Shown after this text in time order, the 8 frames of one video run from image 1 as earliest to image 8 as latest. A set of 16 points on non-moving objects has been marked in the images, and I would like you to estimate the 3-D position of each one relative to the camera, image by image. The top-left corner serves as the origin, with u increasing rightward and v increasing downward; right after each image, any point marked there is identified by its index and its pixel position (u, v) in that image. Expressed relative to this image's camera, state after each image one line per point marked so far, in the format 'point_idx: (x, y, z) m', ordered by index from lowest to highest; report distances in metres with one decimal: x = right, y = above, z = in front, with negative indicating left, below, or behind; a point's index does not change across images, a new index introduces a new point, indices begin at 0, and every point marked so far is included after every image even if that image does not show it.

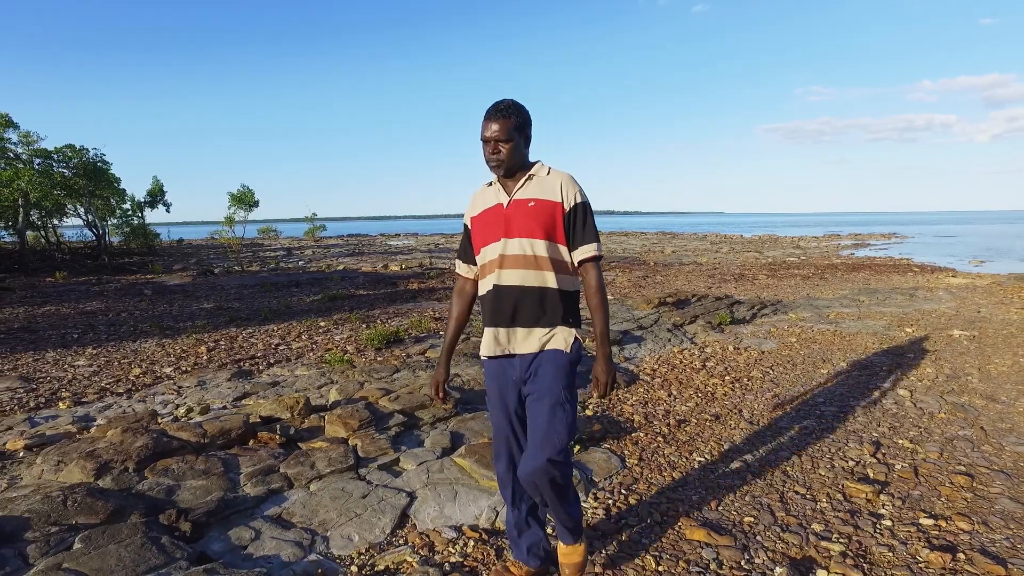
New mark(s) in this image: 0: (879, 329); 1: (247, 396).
0: (+6.1, -0.7, +10.4) m
1: (-2.6, -1.0, +6.1) m
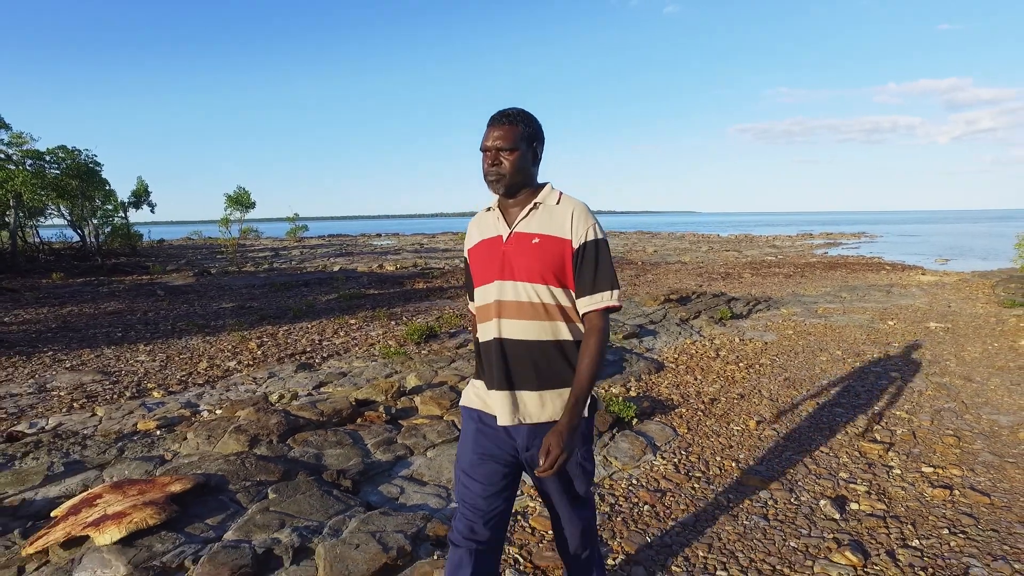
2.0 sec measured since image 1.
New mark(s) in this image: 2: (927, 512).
0: (+6.5, -0.6, +11.5) m
1: (-2.0, -1.0, +6.9) m
2: (+2.6, -1.4, +4.0) m
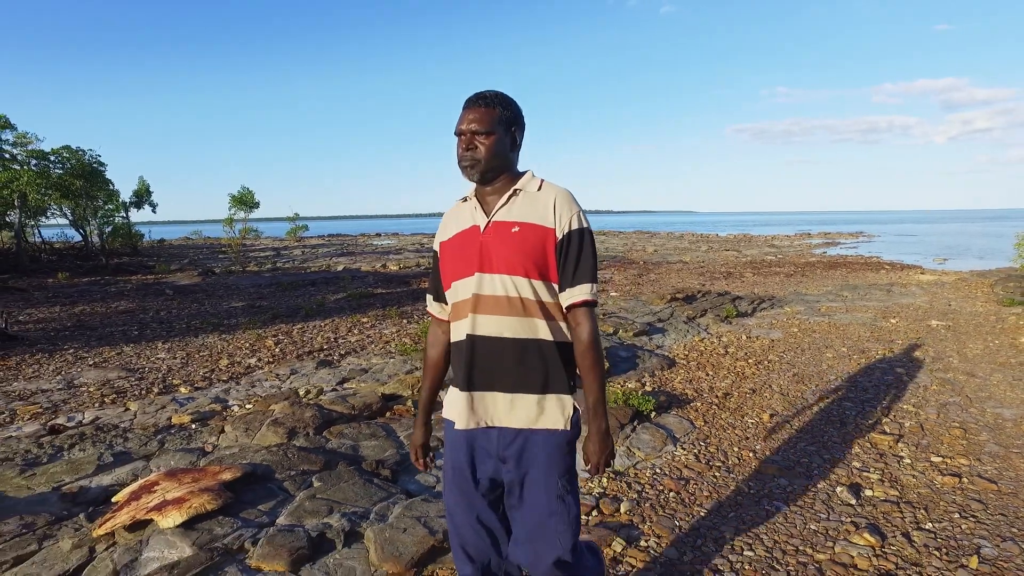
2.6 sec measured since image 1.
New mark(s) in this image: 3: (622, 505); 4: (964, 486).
0: (+6.7, -0.6, +11.7) m
1: (-1.8, -1.0, +7.1) m
2: (+2.8, -1.4, +4.2) m
3: (+0.7, -1.4, +4.0) m
4: (+3.1, -1.4, +4.3) m
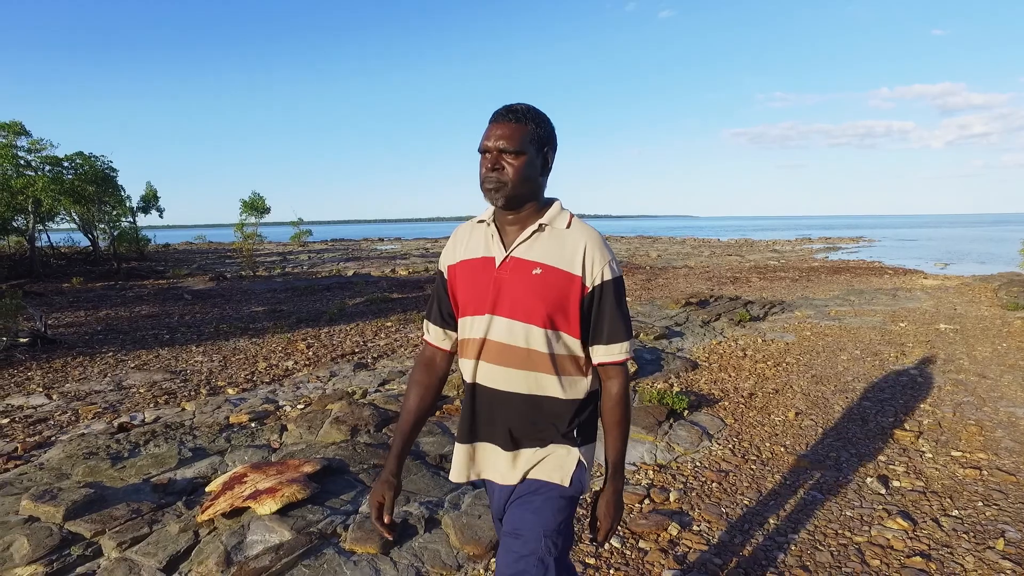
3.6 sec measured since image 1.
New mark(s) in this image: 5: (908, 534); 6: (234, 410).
0: (+7.0, -0.7, +12.1) m
1: (-1.5, -1.1, +7.4) m
2: (+3.2, -1.4, +4.5) m
3: (+1.1, -1.4, +4.4) m
4: (+3.5, -1.4, +4.7) m
5: (+2.4, -1.5, +3.8) m
6: (-2.8, -1.2, +6.4) m
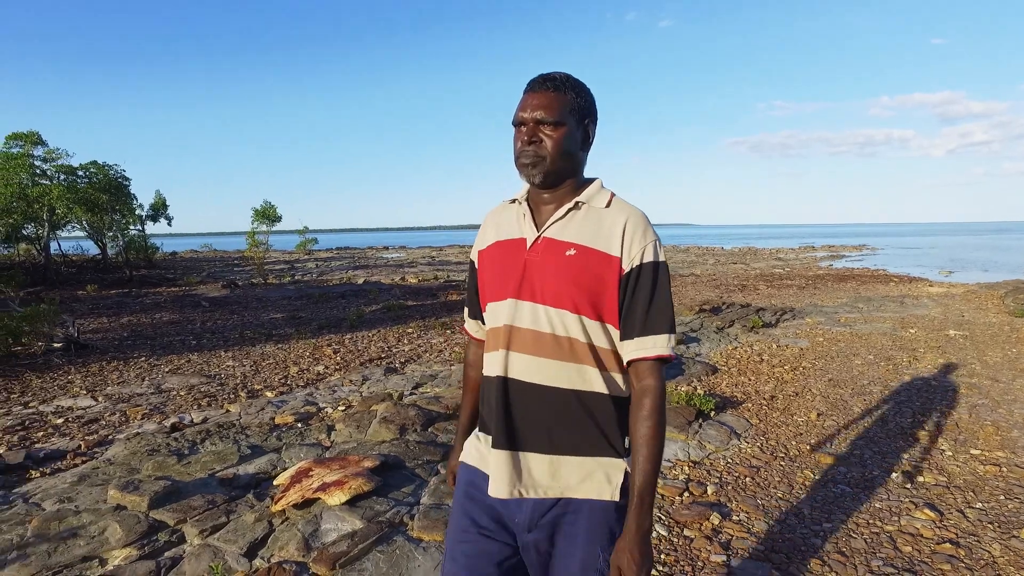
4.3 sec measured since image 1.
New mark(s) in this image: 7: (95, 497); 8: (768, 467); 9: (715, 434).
0: (+7.4, -0.8, +12.3) m
1: (-1.1, -1.2, +7.7) m
2: (+3.6, -1.5, +4.8) m
3: (+1.5, -1.5, +4.6) m
4: (+3.9, -1.5, +4.9) m
5: (+2.8, -1.5, +4.1) m
6: (-2.5, -1.3, +6.7) m
7: (-2.7, -1.4, +4.2) m
8: (+2.1, -1.4, +5.1) m
9: (+1.9, -1.3, +5.8) m
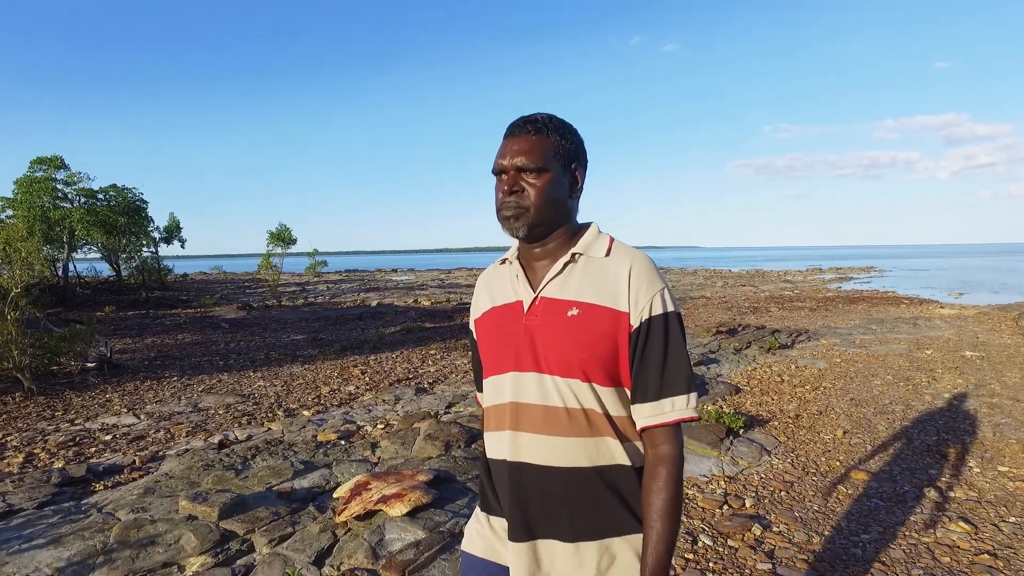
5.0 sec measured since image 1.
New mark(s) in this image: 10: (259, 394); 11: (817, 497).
0: (+7.8, -1.3, +12.5) m
1: (-0.7, -1.4, +7.9) m
2: (+3.9, -1.6, +4.9) m
3: (+1.8, -1.6, +4.8) m
4: (+4.2, -1.6, +5.1) m
5: (+3.1, -1.7, +4.2) m
6: (-2.1, -1.5, +6.9) m
7: (-2.4, -1.5, +4.4) m
8: (+2.4, -1.6, +5.3) m
9: (+2.2, -1.5, +6.0) m
10: (-3.7, -1.6, +9.2) m
11: (+2.4, -1.6, +4.9) m
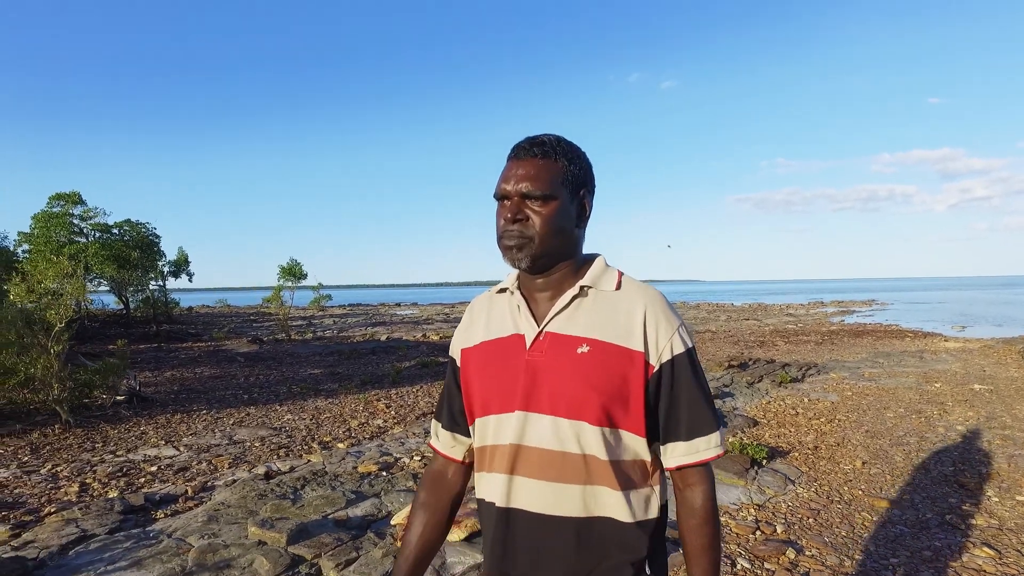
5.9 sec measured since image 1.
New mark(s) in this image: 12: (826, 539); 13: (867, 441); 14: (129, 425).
0: (+8.2, -2.0, +12.8) m
1: (-0.4, -1.9, +8.2) m
2: (+4.3, -2.0, +5.2) m
3: (+2.2, -1.9, +5.1) m
4: (+4.6, -1.9, +5.4) m
5: (+3.4, -1.9, +4.5) m
6: (-1.8, -2.0, +7.2) m
7: (-2.1, -1.8, +4.7) m
8: (+2.8, -2.0, +5.5) m
9: (+2.6, -1.9, +6.2) m
10: (-3.4, -2.1, +9.5) m
11: (+2.7, -2.0, +5.2) m
12: (+2.4, -2.0, +4.9) m
13: (+4.5, -2.0, +8.0) m
14: (-5.9, -2.1, +9.6) m
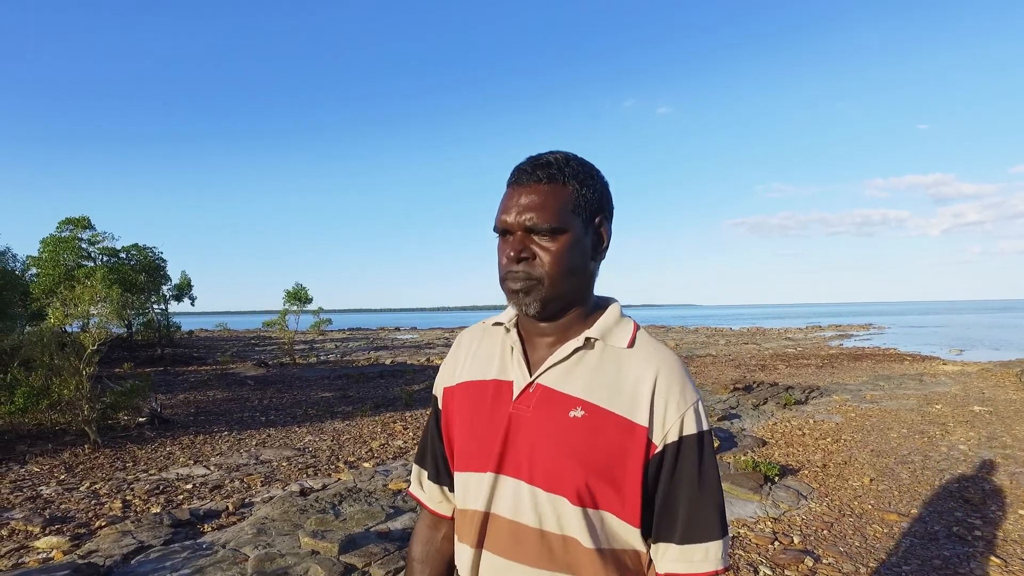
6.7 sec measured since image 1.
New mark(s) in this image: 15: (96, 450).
0: (+8.4, -2.5, +13.1) m
1: (-0.1, -2.2, +8.5) m
2: (+4.5, -2.2, +5.5) m
3: (+2.4, -2.2, +5.4) m
4: (+4.8, -2.2, +5.7) m
5: (+3.7, -2.1, +4.8) m
6: (-1.5, -2.2, +7.5) m
7: (-1.8, -2.0, +4.9) m
8: (+3.0, -2.2, +5.8) m
9: (+2.9, -2.2, +6.5) m
10: (-3.1, -2.5, +9.7) m
11: (+3.0, -2.2, +5.5) m
12: (+2.7, -2.2, +5.2) m
13: (+4.8, -2.3, +8.3) m
14: (-5.6, -2.5, +9.9) m
15: (-6.2, -2.4, +9.4) m
